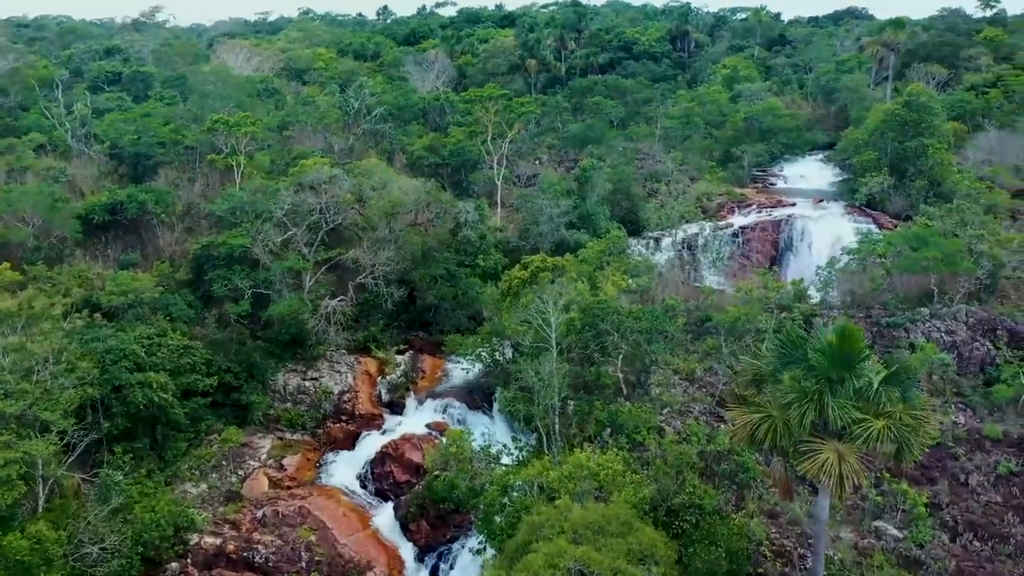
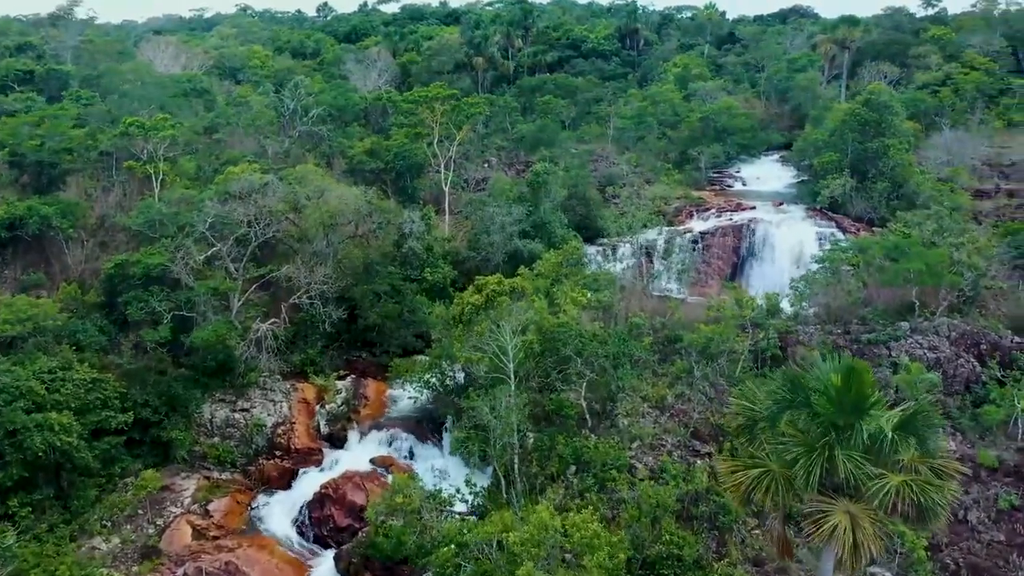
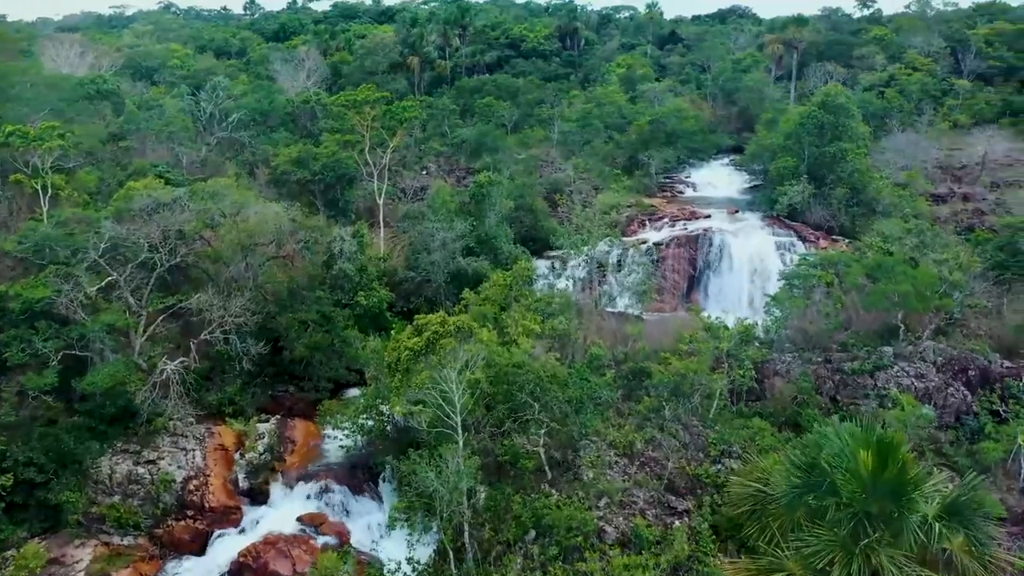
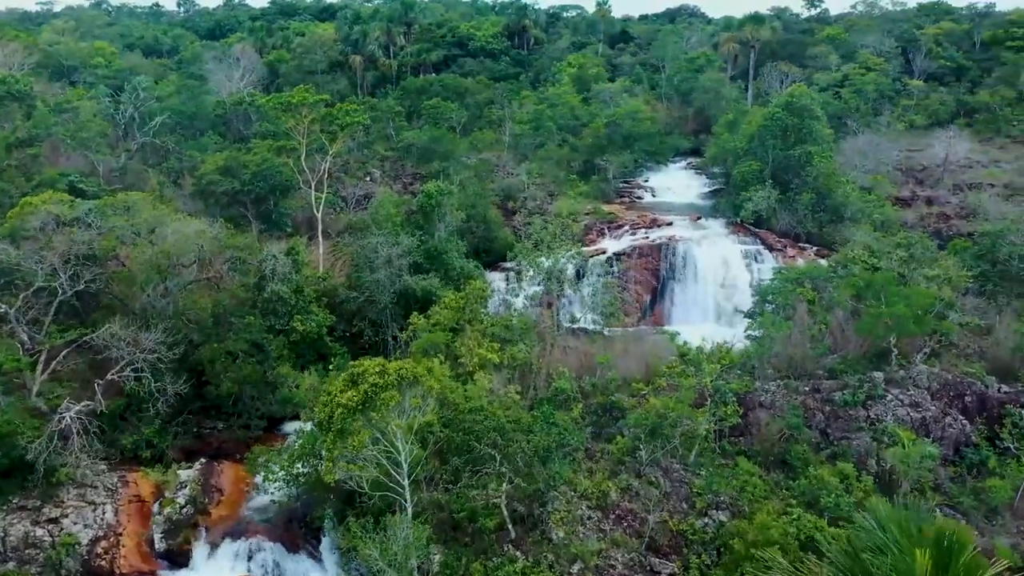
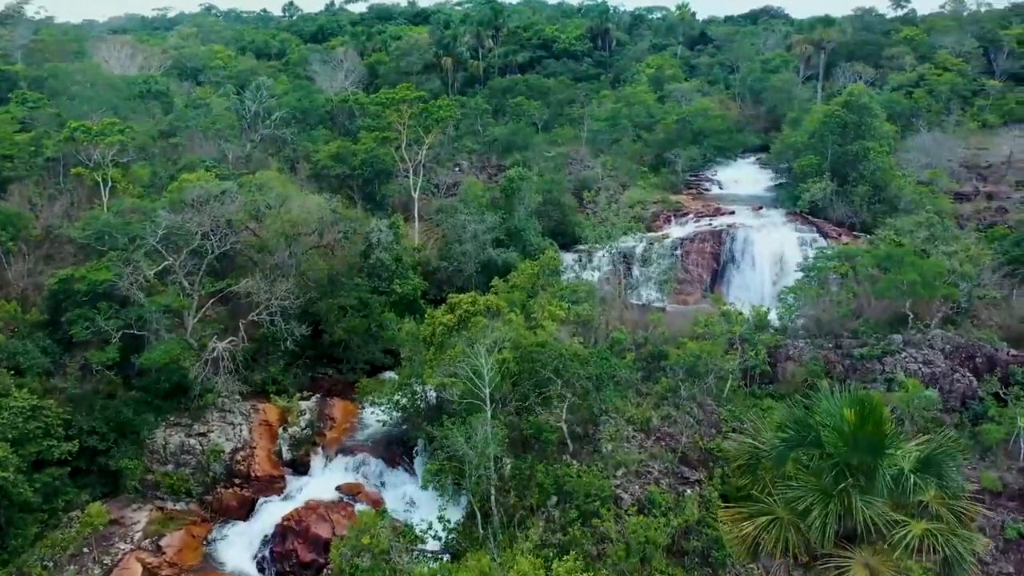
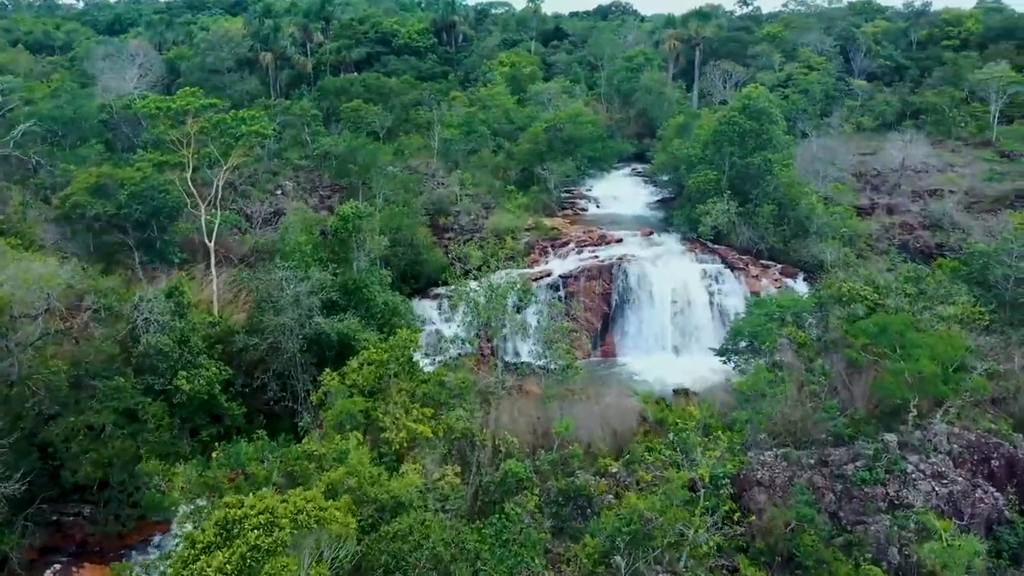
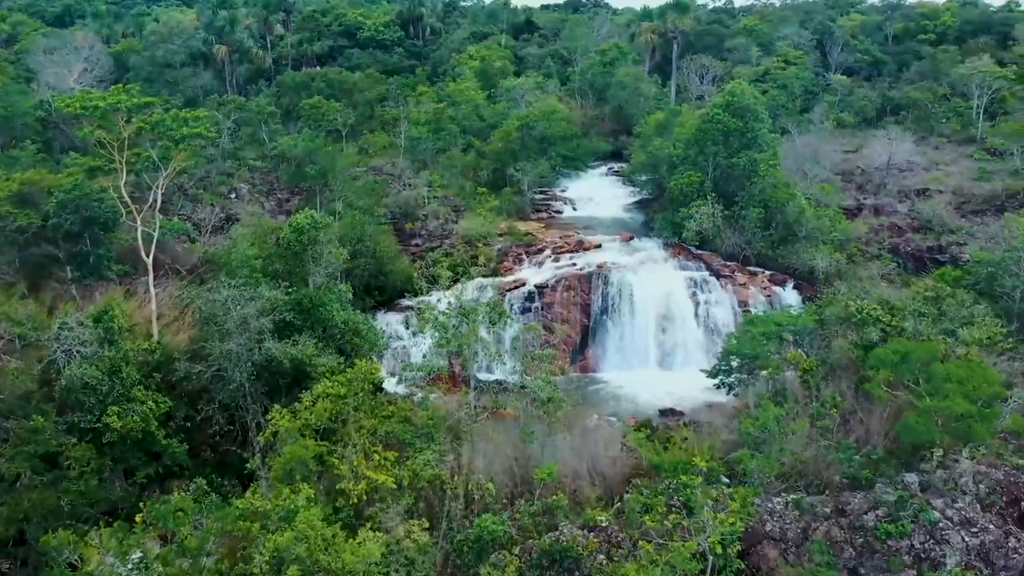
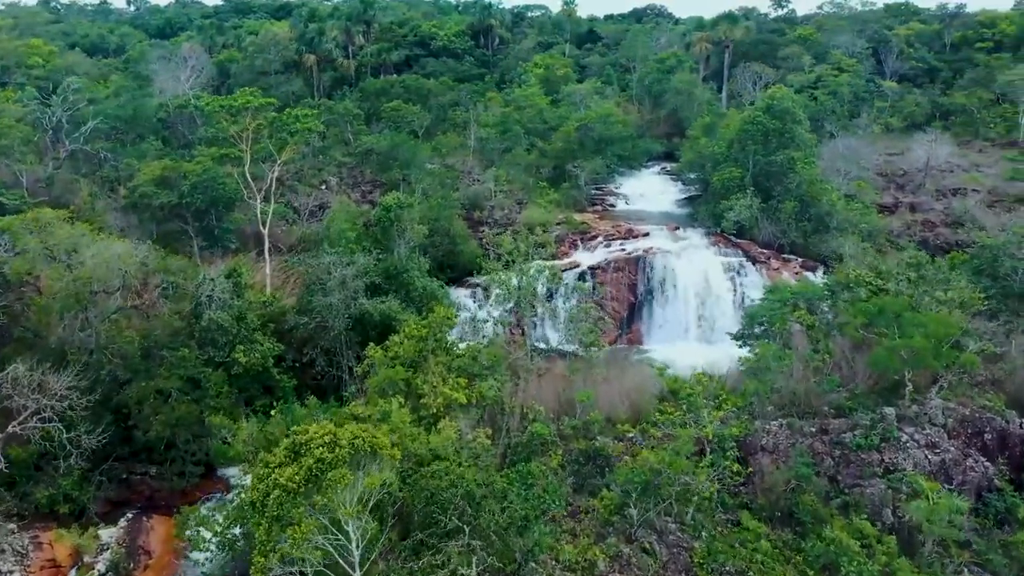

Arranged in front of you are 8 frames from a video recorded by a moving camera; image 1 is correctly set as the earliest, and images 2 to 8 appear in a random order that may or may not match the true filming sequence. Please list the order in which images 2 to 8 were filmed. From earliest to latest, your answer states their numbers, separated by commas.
2, 5, 3, 4, 8, 6, 7
